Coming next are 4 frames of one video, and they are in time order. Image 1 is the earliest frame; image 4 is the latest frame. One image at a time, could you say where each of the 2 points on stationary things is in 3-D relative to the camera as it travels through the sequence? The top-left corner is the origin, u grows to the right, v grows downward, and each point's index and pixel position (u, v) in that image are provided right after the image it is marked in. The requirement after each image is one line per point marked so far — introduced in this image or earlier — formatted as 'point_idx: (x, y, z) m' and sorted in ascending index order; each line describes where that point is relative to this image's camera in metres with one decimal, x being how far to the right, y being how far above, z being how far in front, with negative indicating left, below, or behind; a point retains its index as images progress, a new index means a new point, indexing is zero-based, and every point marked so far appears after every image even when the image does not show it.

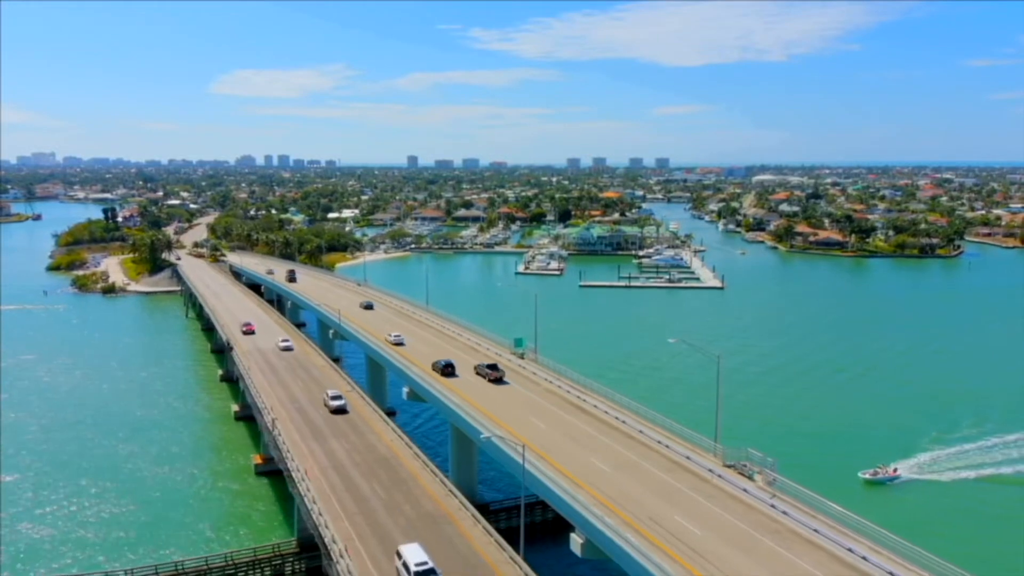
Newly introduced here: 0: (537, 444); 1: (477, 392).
0: (+0.6, -3.0, +15.4) m
1: (-0.6, -2.5, +18.7) m
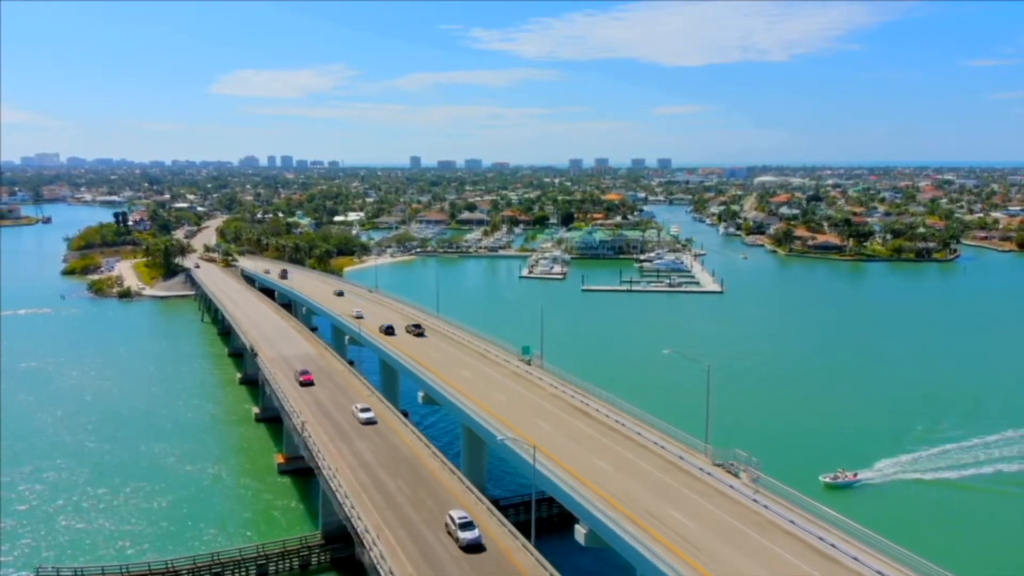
0: (+0.7, -3.1, +15.8) m
1: (-0.5, -2.6, +19.1) m
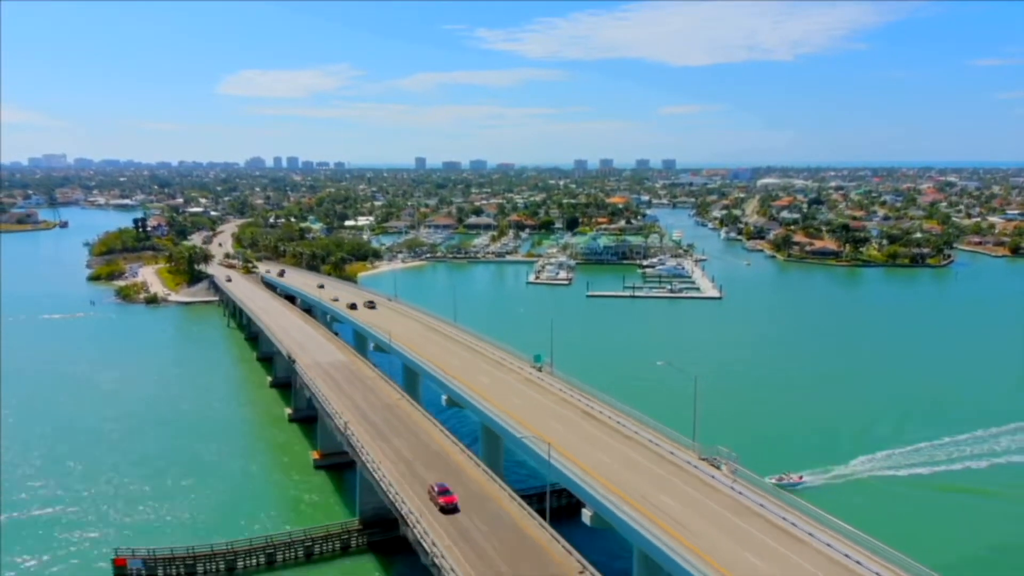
0: (+0.9, -3.2, +16.7) m
1: (-0.3, -2.7, +20.0) m
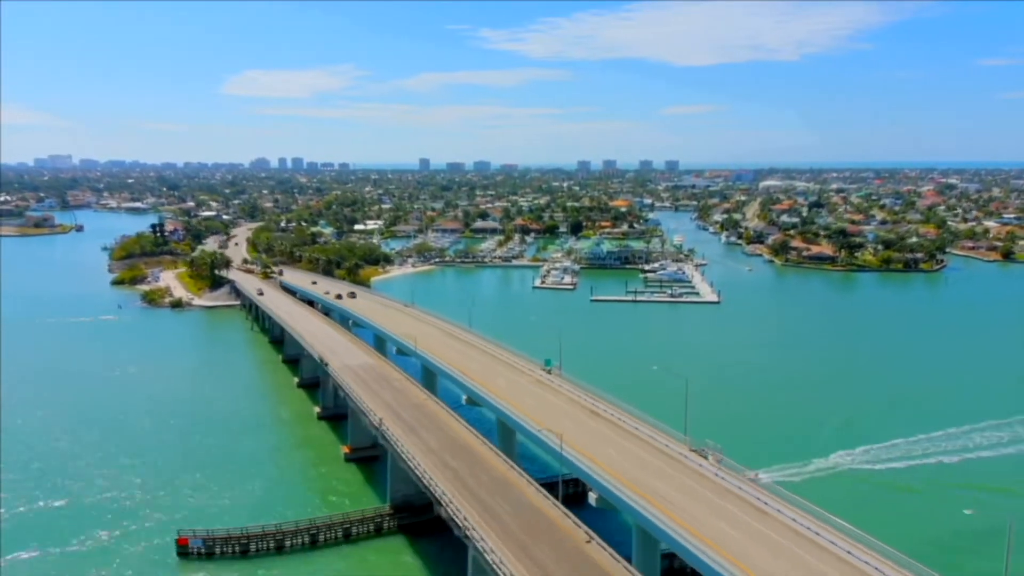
0: (+1.1, -3.3, +17.5) m
1: (-0.1, -2.8, +20.8) m
